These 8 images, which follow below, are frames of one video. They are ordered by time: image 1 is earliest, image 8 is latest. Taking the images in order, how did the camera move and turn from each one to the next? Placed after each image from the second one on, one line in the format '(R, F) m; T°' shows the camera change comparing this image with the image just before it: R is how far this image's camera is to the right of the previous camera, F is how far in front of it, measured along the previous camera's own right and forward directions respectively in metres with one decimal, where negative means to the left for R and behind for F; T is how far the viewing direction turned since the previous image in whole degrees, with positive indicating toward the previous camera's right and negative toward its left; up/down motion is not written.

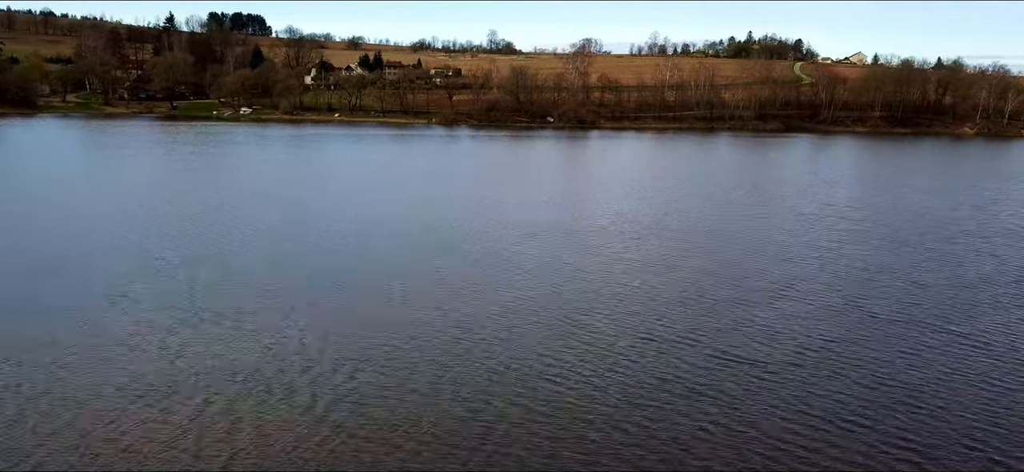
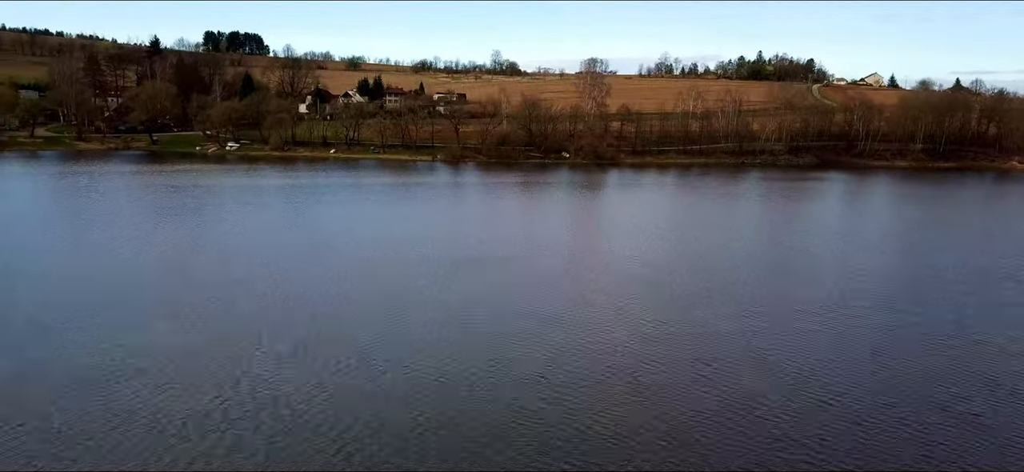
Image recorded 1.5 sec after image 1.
(-0.6, +3.9) m; 0°
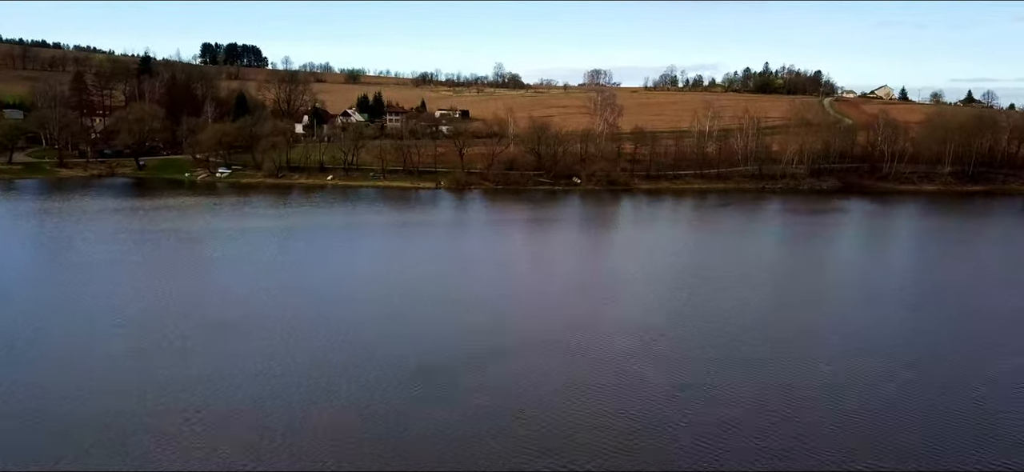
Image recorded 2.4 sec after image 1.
(-0.4, +2.3) m; 0°
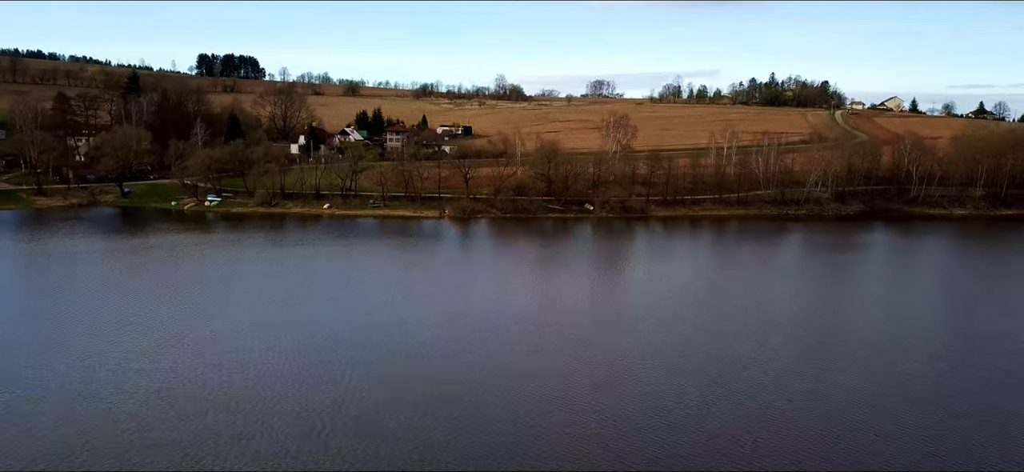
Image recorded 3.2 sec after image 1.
(-0.4, +2.3) m; 0°
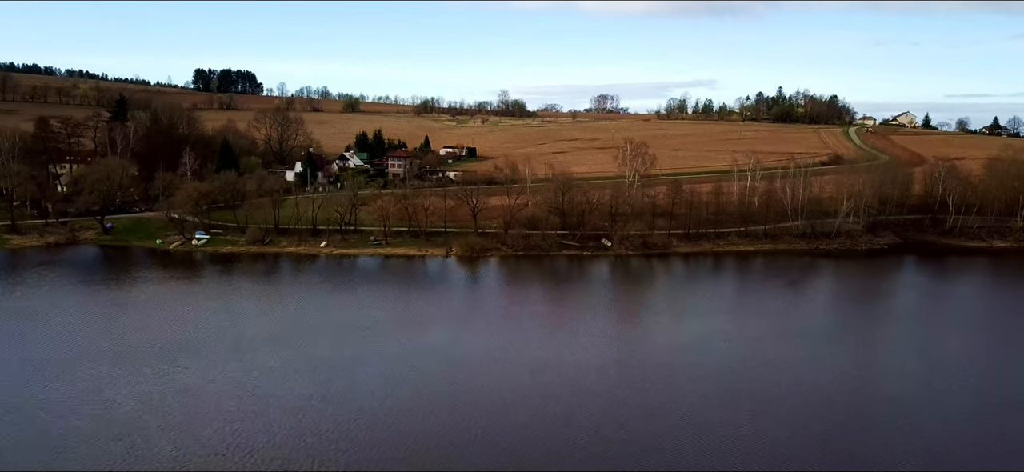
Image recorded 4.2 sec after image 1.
(-0.5, +2.6) m; 0°
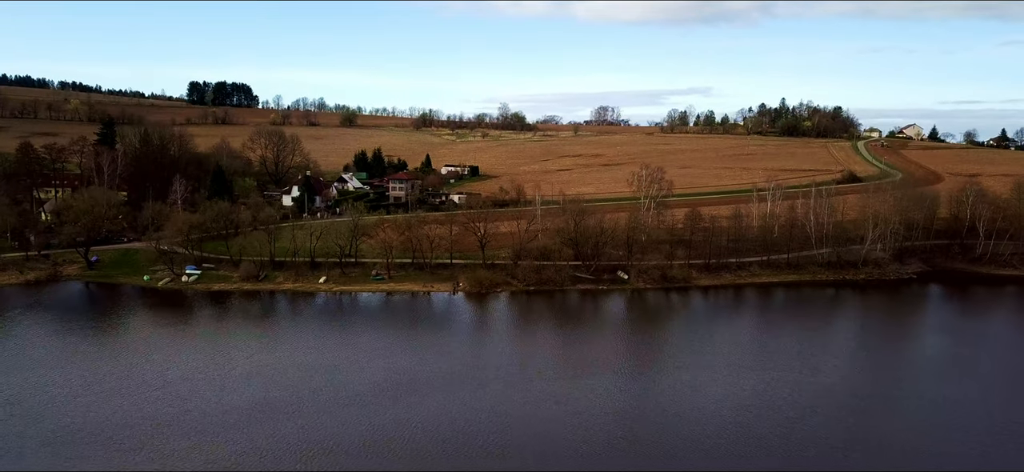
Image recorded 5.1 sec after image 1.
(-0.5, +1.9) m; 0°
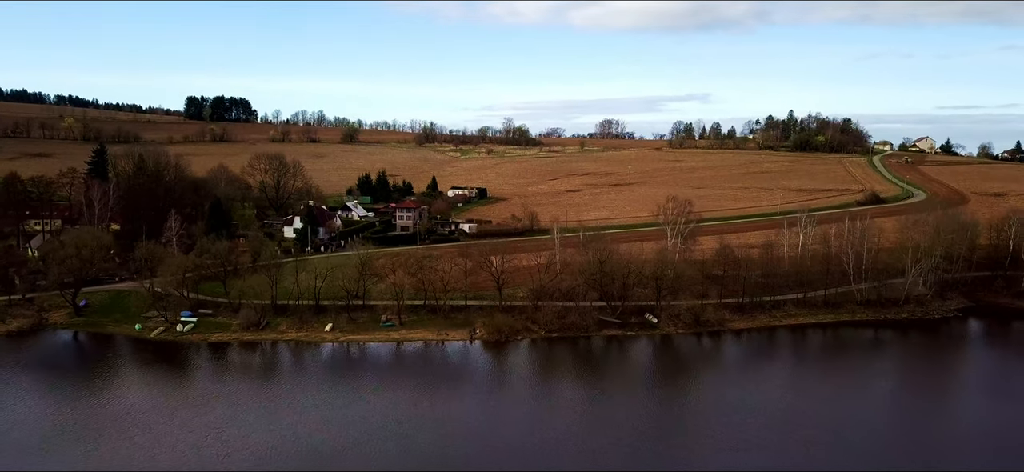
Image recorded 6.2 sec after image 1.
(-0.7, +2.2) m; 0°
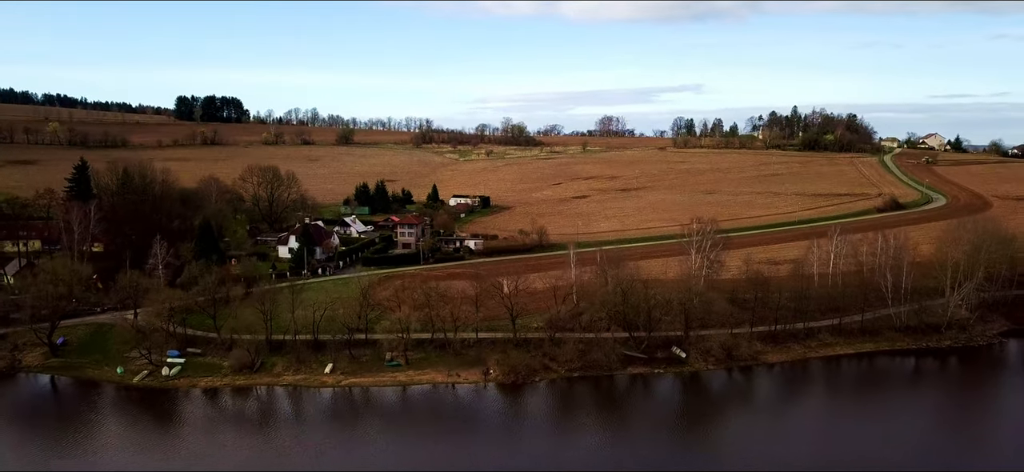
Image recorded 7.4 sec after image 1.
(-0.7, +2.4) m; 0°
